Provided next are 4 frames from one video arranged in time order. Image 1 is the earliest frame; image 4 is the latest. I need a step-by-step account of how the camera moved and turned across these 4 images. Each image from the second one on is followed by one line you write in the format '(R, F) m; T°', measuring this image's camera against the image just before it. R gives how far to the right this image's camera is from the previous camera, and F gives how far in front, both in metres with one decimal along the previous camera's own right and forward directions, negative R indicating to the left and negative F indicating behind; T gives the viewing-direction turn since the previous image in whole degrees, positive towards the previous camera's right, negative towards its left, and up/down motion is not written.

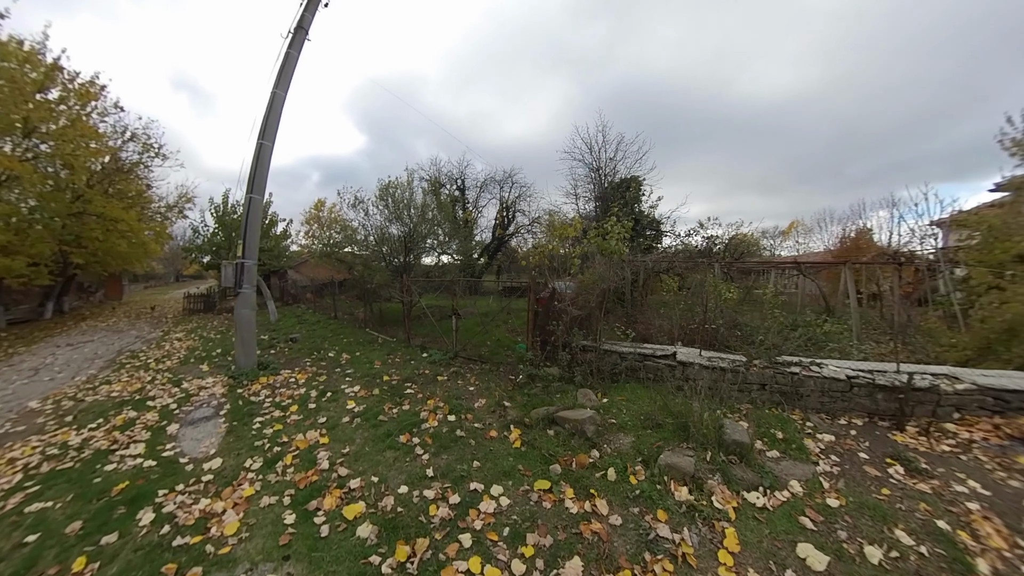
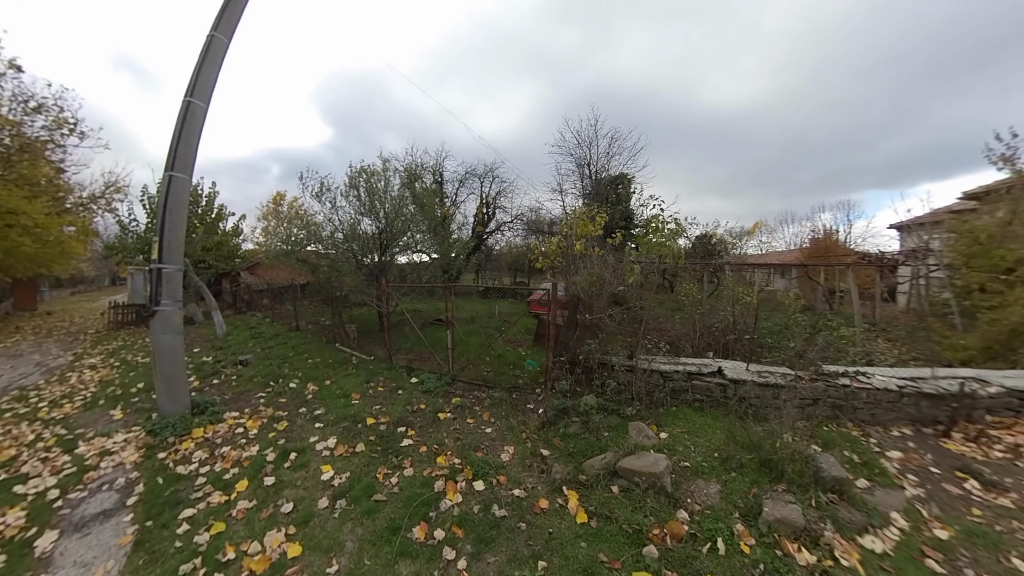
(-0.7, +0.9) m; +5°
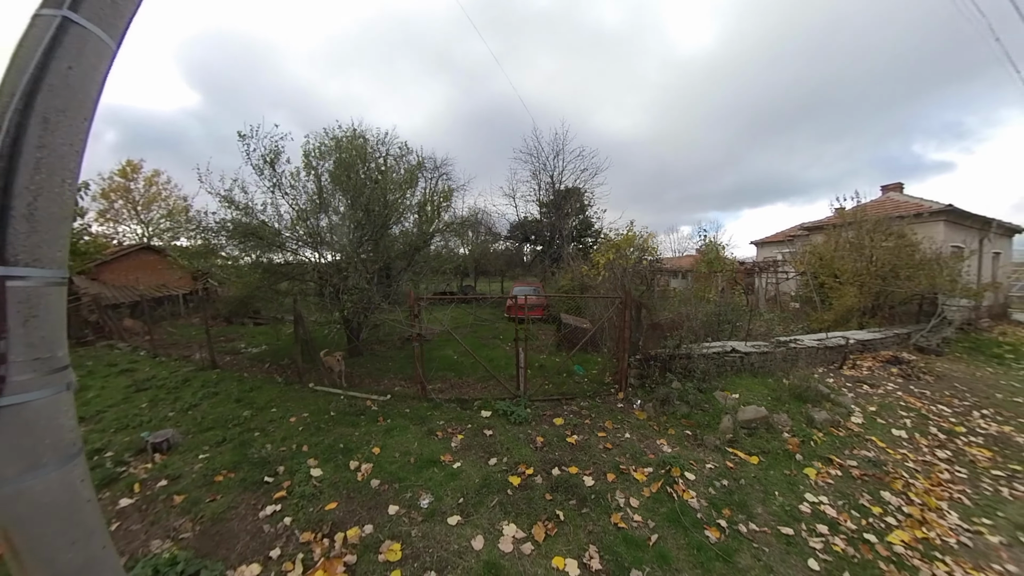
(-2.8, +0.3) m; +17°
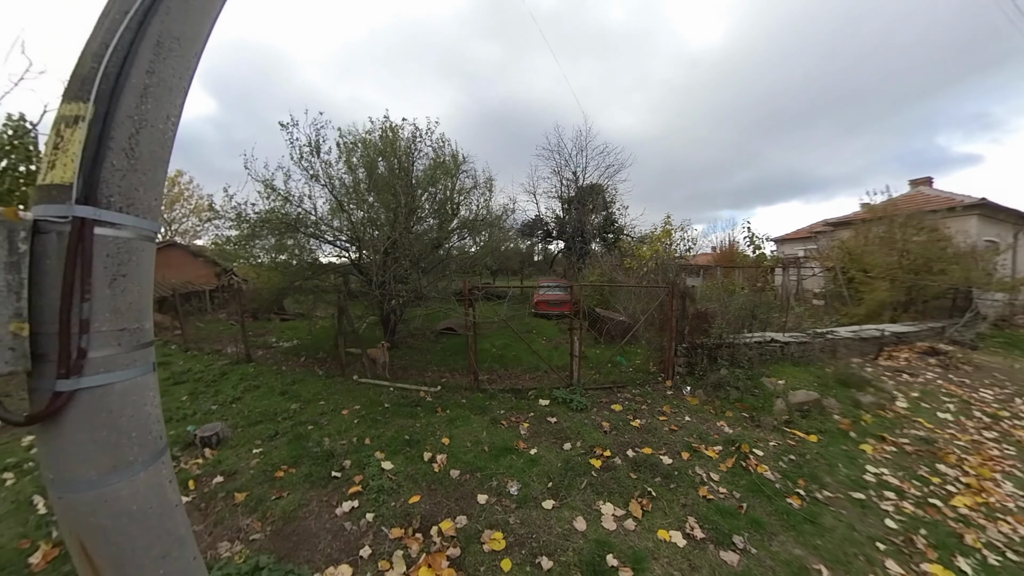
(-0.9, -0.3) m; -1°
